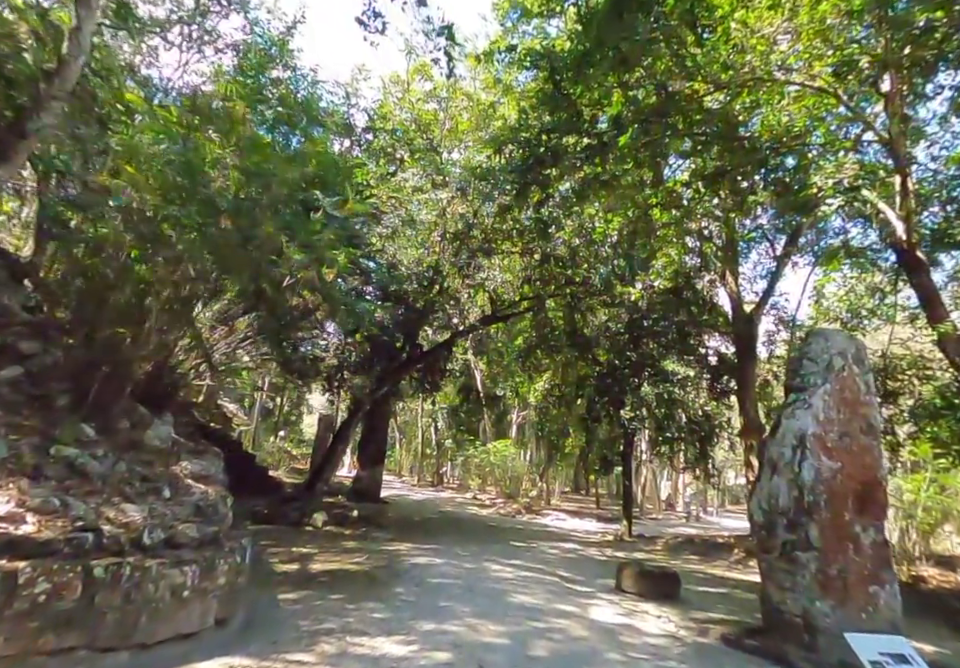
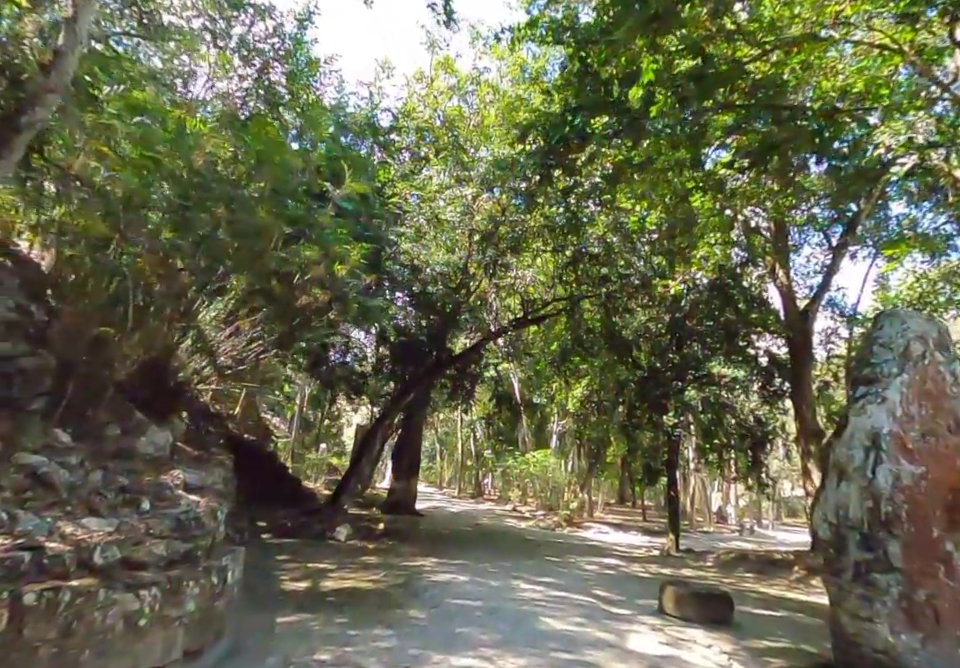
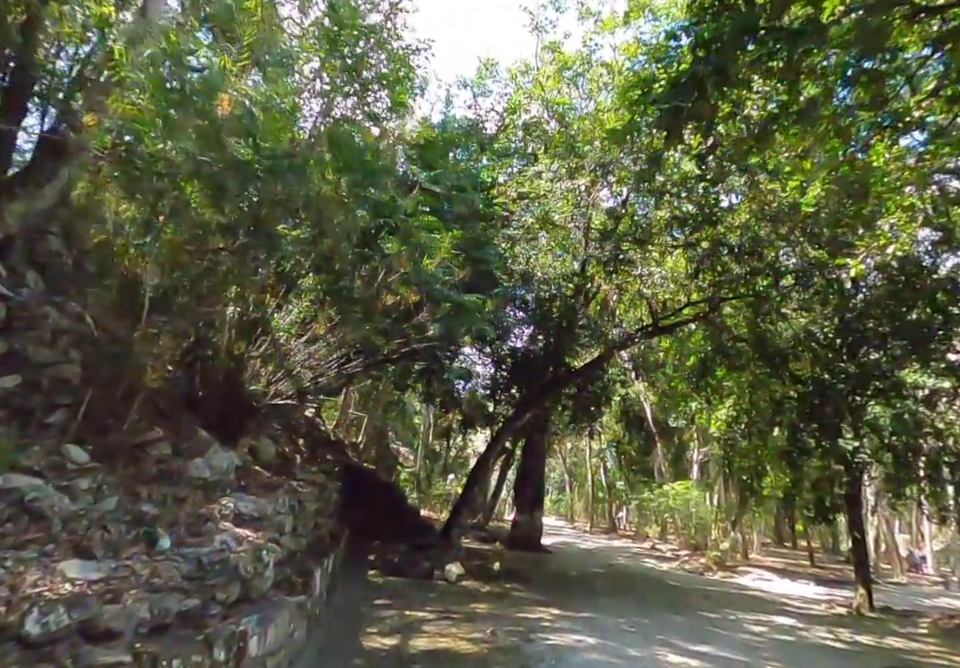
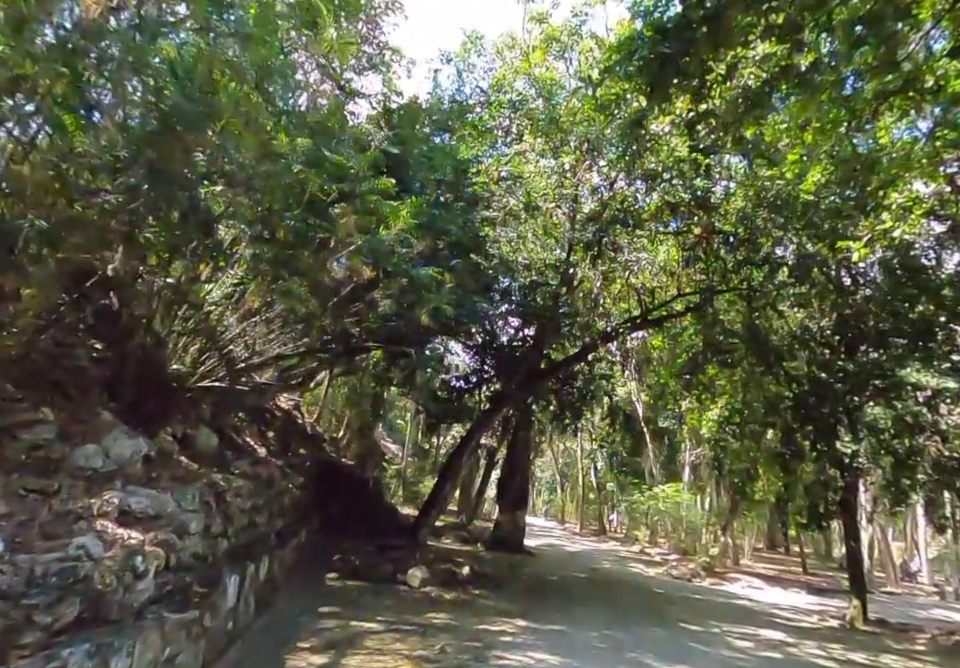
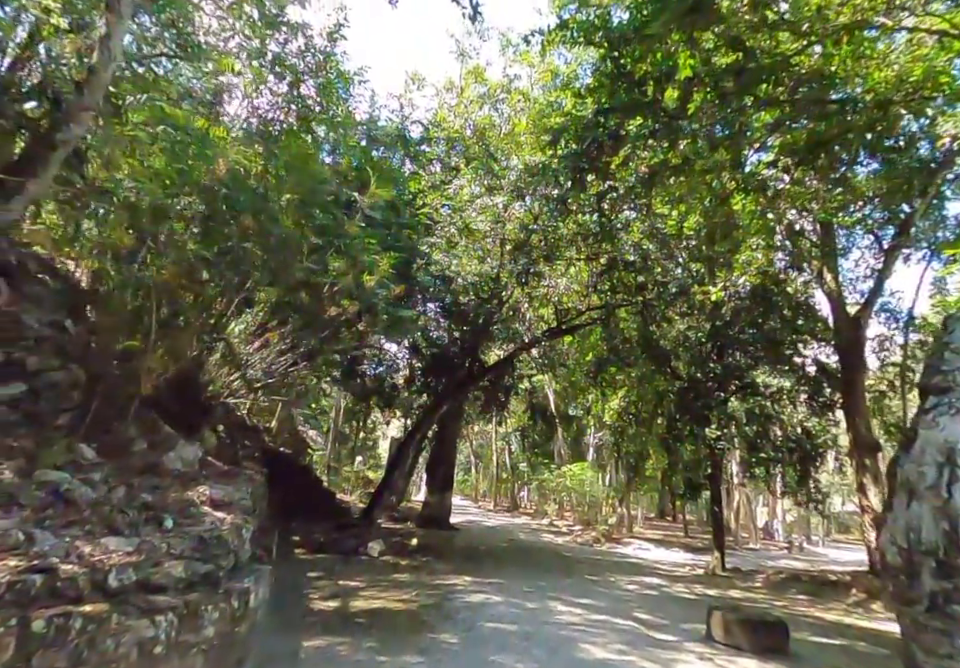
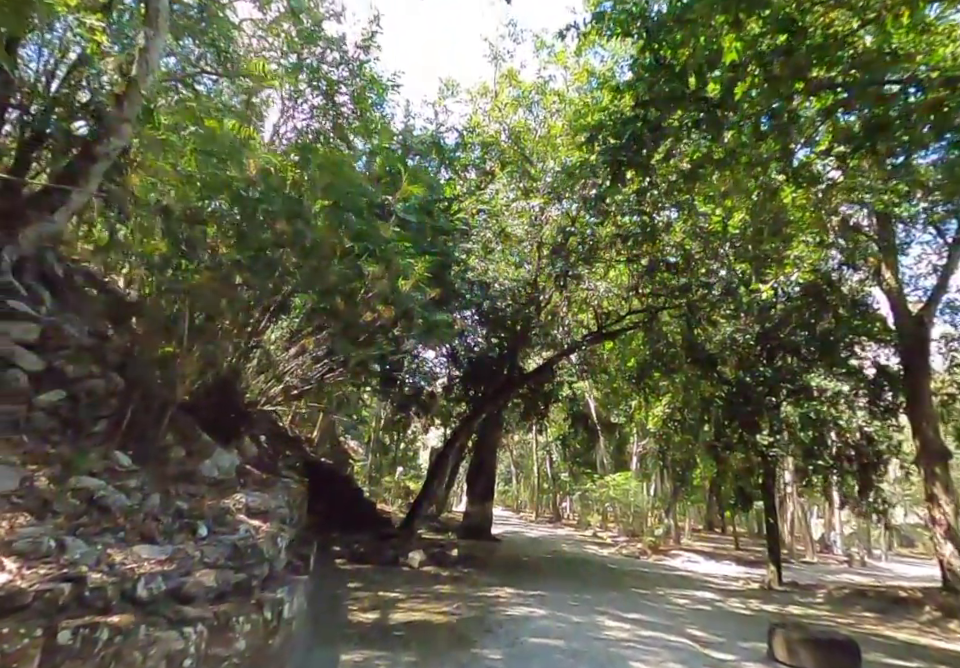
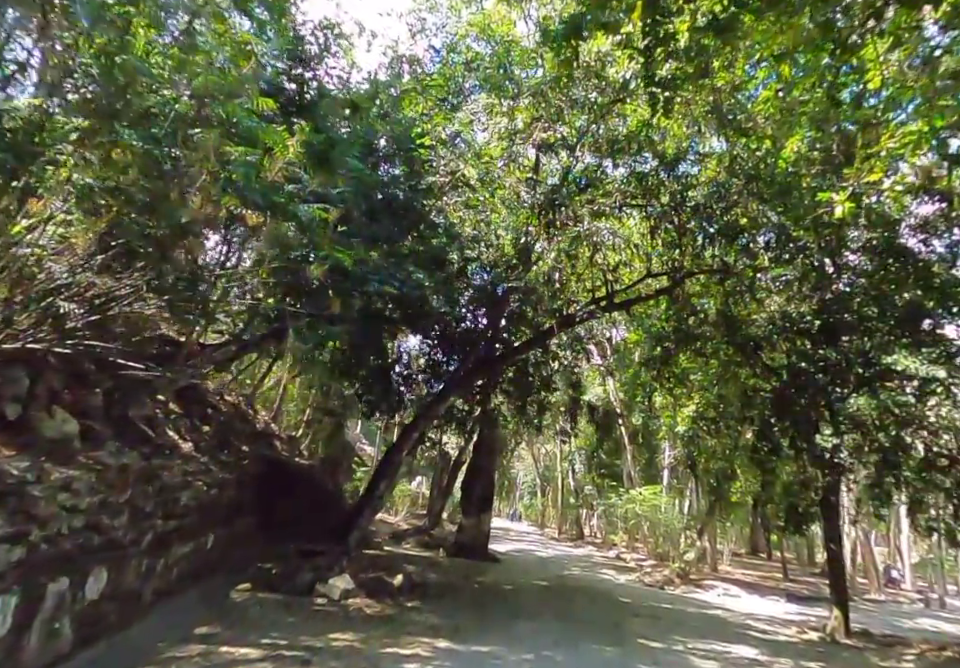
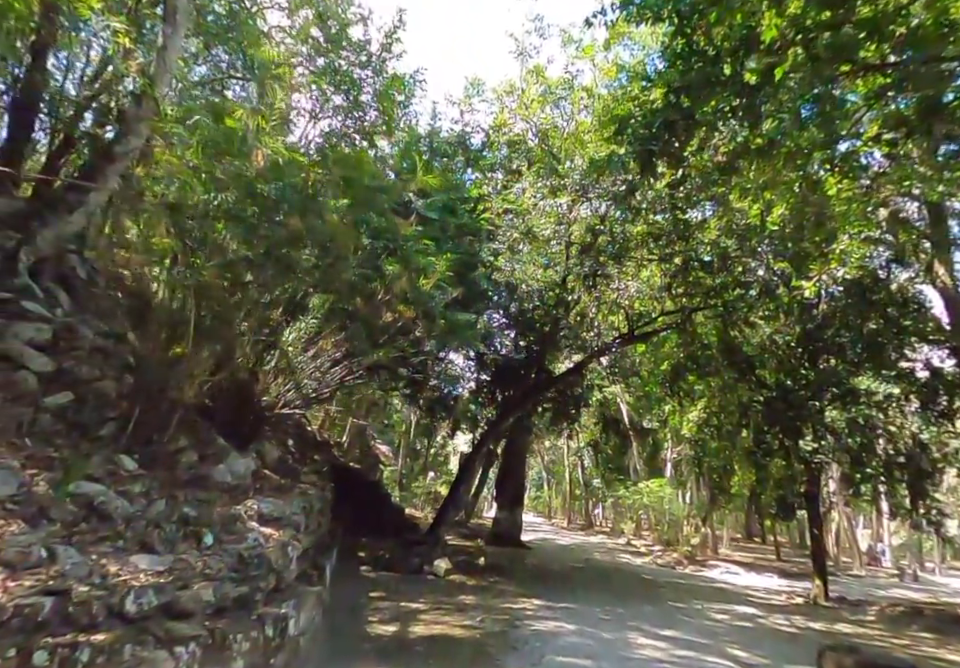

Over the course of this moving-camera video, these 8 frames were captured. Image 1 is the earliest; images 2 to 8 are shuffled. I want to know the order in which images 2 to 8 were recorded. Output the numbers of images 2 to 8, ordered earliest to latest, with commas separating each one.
2, 5, 6, 8, 3, 4, 7
